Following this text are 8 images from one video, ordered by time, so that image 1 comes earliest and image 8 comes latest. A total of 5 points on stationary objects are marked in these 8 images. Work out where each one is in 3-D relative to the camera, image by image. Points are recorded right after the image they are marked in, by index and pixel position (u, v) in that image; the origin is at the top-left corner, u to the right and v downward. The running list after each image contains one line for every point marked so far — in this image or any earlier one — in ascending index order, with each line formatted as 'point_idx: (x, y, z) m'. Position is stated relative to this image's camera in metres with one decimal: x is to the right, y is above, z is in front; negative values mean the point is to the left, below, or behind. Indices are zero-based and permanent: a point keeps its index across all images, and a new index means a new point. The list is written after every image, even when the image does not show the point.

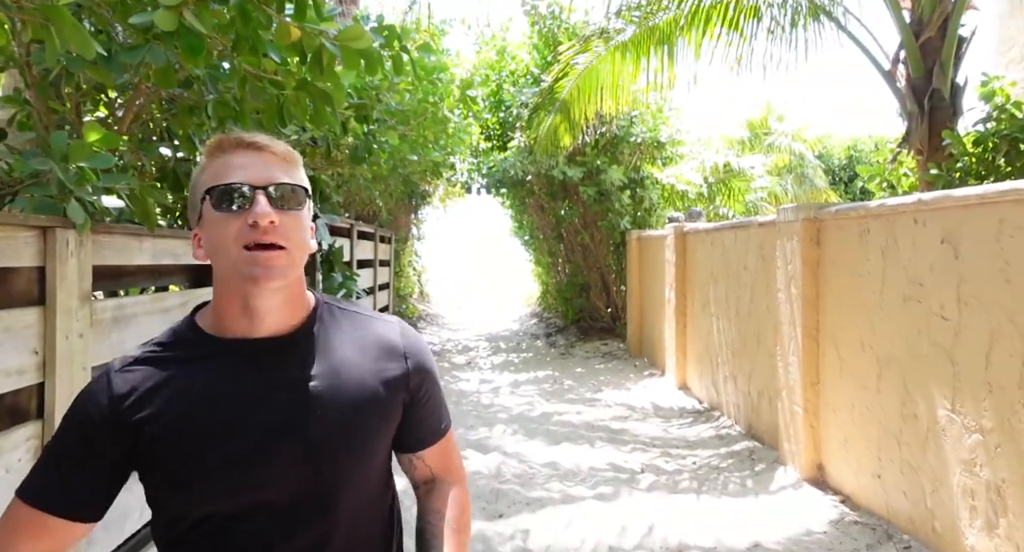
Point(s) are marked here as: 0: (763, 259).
0: (+1.6, +0.1, +4.5) m
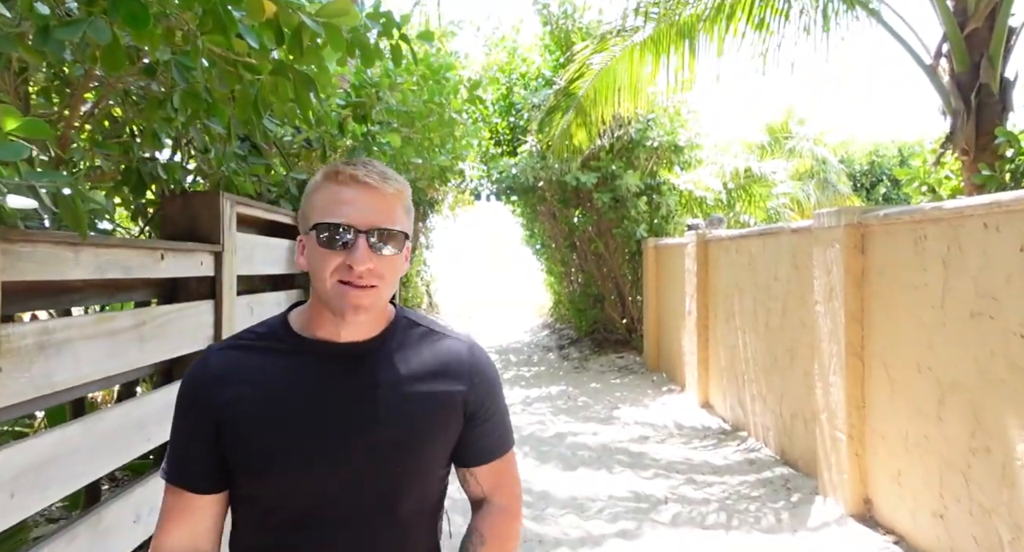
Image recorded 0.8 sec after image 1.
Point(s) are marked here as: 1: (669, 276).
0: (+1.7, 0.0, +4.1) m
1: (+1.6, 0.0, +7.0) m
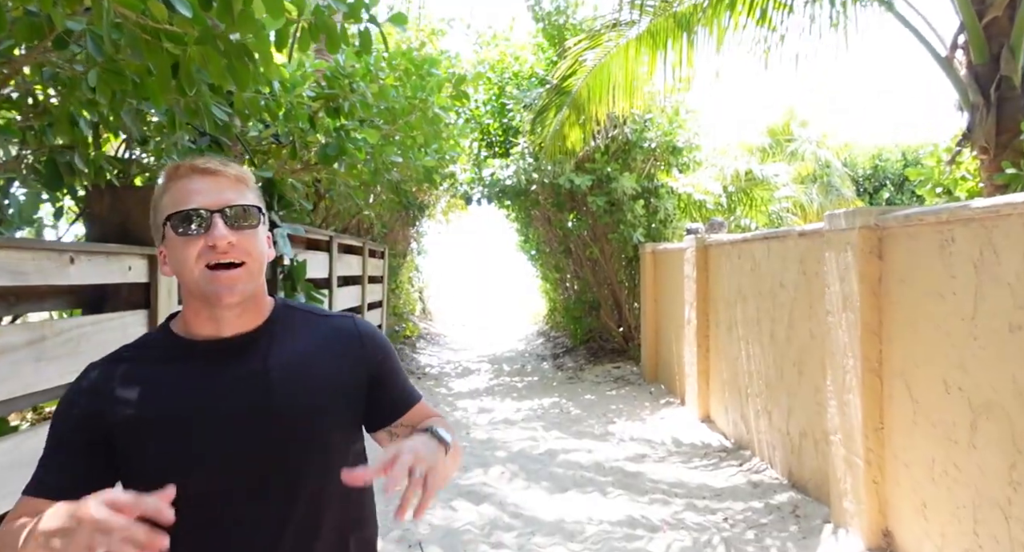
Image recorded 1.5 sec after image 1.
0: (+1.6, 0.0, +3.8) m
1: (+1.5, -0.1, +6.7) m
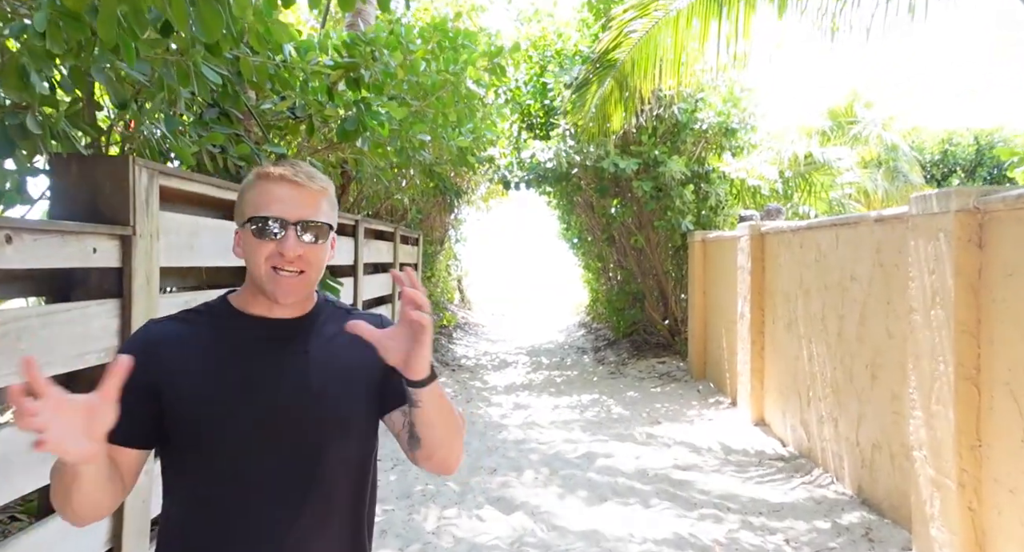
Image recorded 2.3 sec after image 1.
0: (+1.8, 0.0, +3.3) m
1: (+1.9, 0.0, +6.3) m
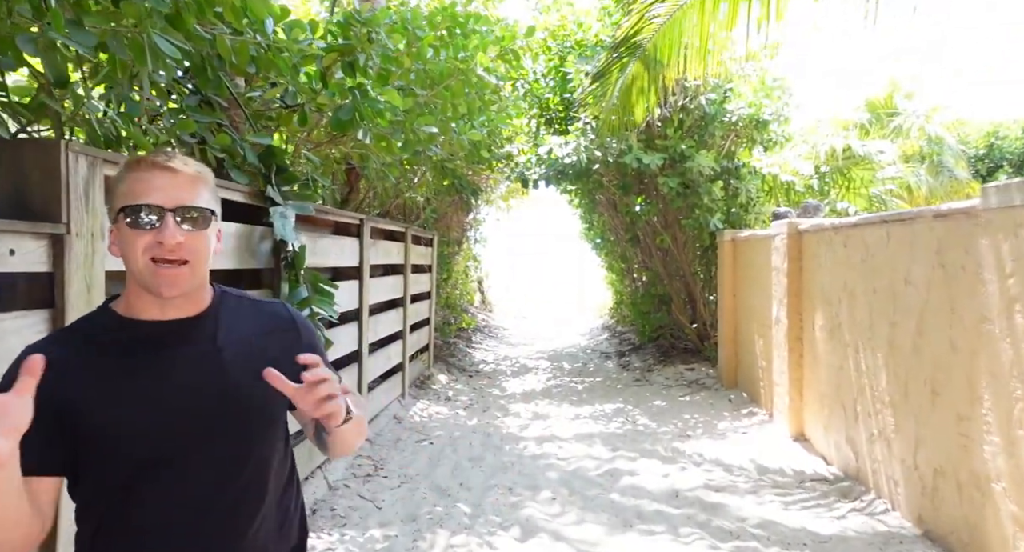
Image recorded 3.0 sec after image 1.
0: (+1.9, 0.0, +2.9) m
1: (+2.0, 0.0, +5.9) m
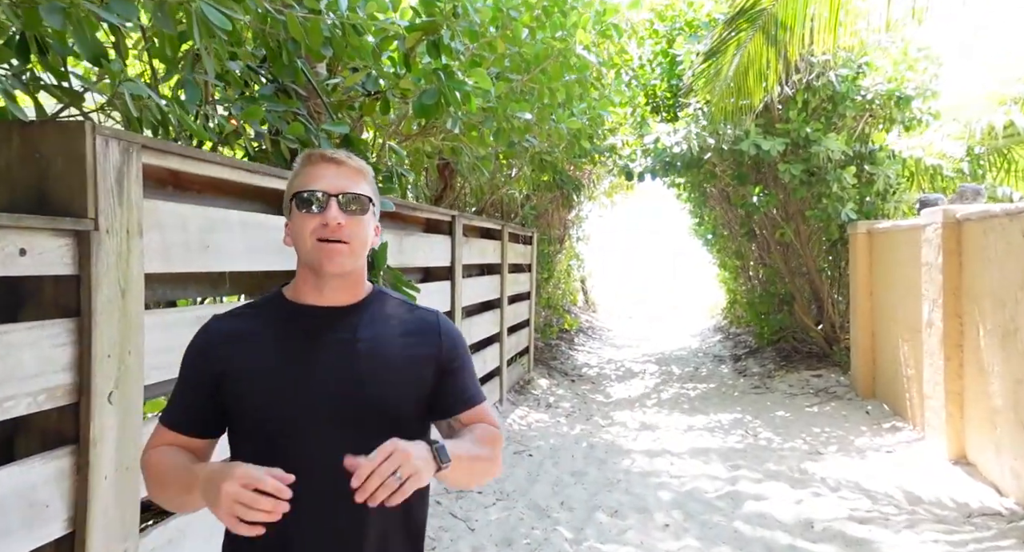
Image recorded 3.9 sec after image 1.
0: (+2.2, +0.1, +2.3) m
1: (+2.9, 0.0, +5.1) m
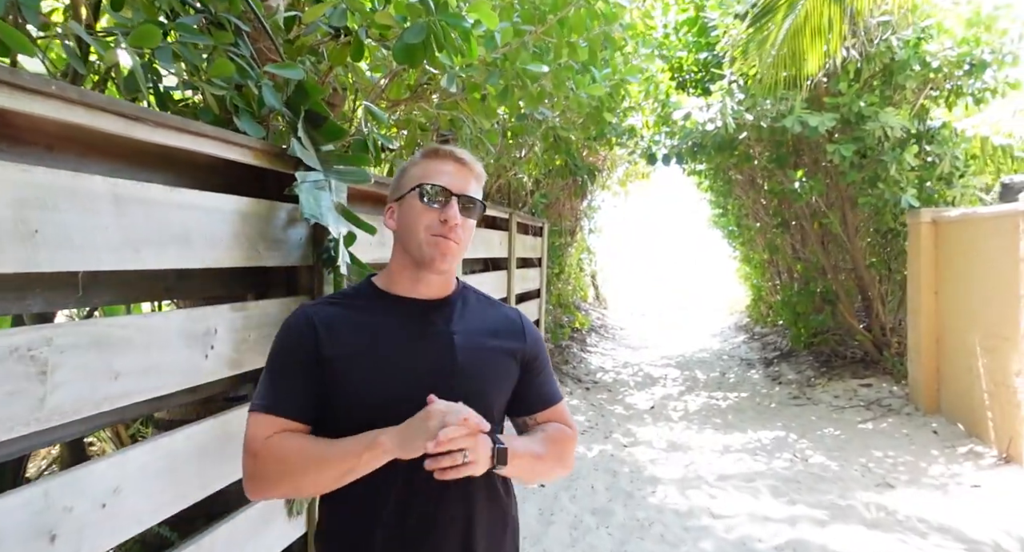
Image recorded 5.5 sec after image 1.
0: (+2.3, +0.1, +1.5) m
1: (+2.9, +0.1, +4.4) m
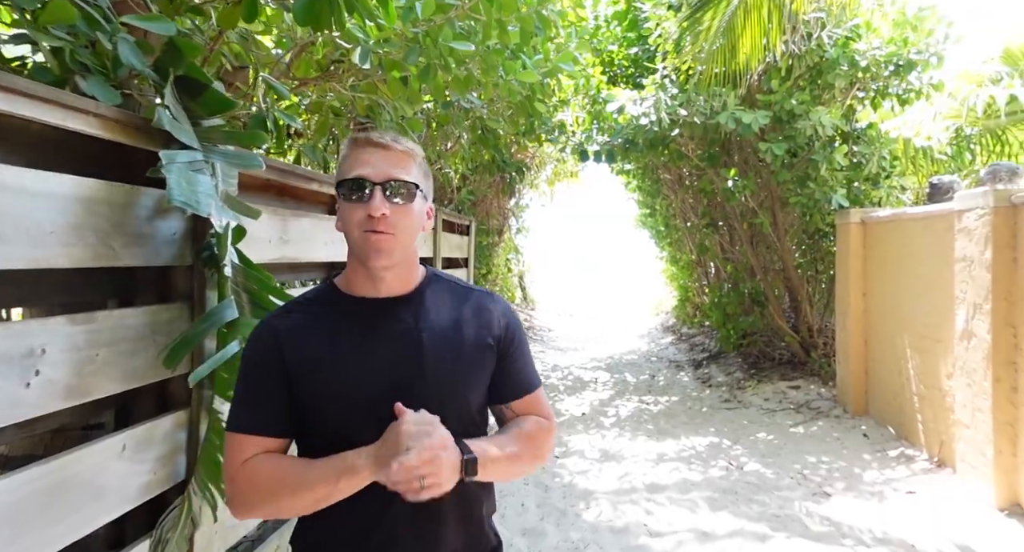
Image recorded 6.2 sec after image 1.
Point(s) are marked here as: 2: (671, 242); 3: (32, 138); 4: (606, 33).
0: (+2.1, 0.0, +1.4) m
1: (+2.5, +0.1, +4.4) m
2: (+2.0, +0.4, +8.4) m
3: (-1.0, +0.3, +1.4) m
4: (+0.8, +2.2, +6.1) m
